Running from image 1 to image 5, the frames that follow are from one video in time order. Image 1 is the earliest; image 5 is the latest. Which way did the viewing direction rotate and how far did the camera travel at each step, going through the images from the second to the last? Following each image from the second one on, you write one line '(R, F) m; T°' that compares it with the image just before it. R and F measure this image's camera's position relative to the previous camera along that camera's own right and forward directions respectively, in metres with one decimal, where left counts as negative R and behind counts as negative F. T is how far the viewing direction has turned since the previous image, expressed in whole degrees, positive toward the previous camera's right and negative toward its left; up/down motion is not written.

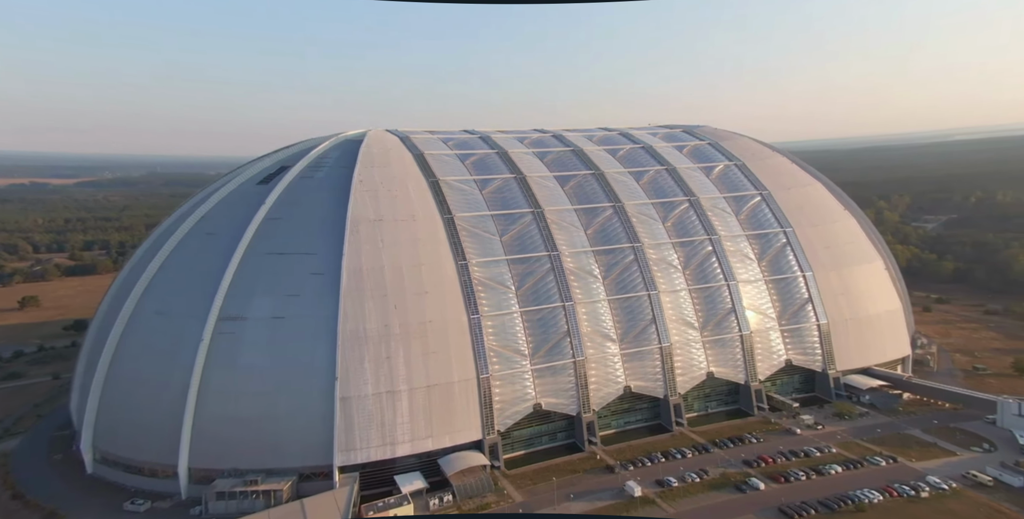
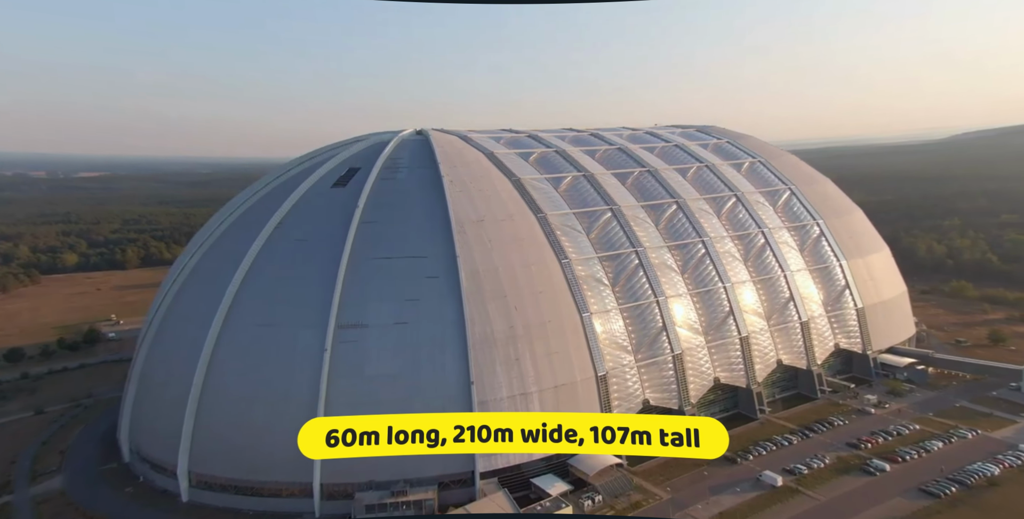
(-8.0, +1.0) m; +7°
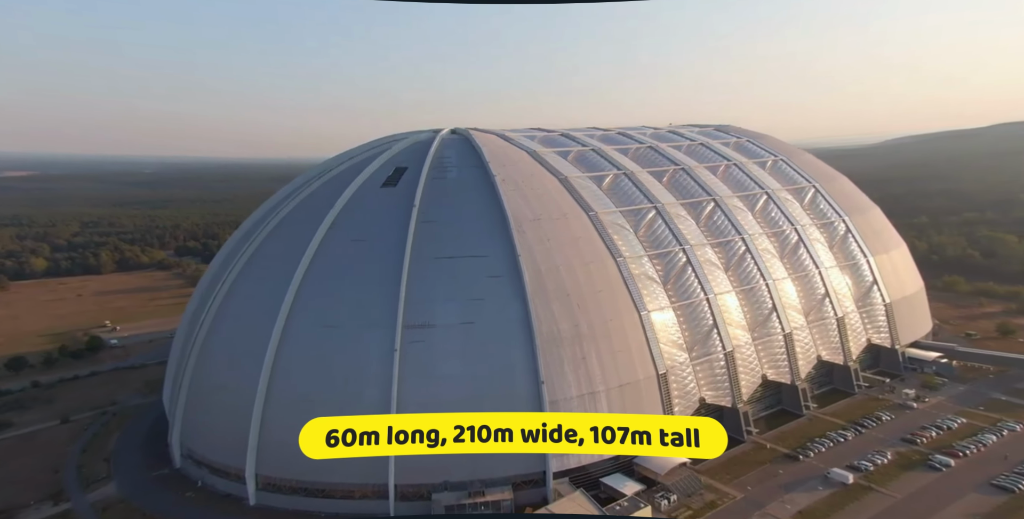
(-3.3, +0.3) m; +2°
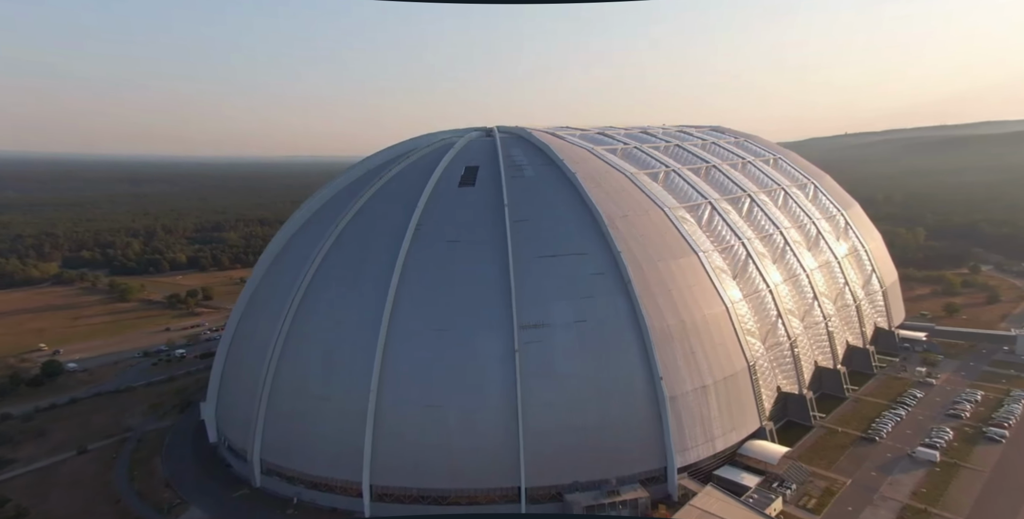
(-7.2, +0.9) m; +7°
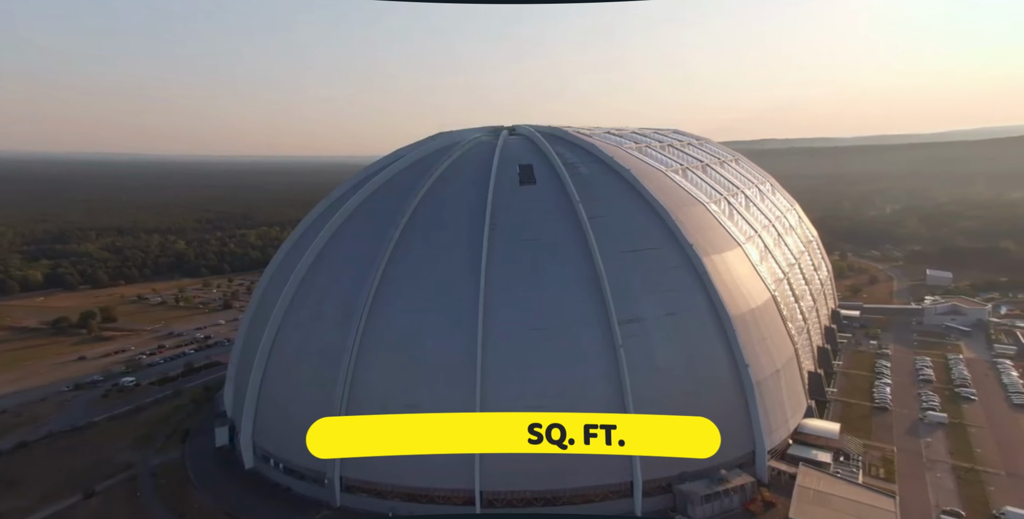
(-7.7, +1.1) m; +11°
